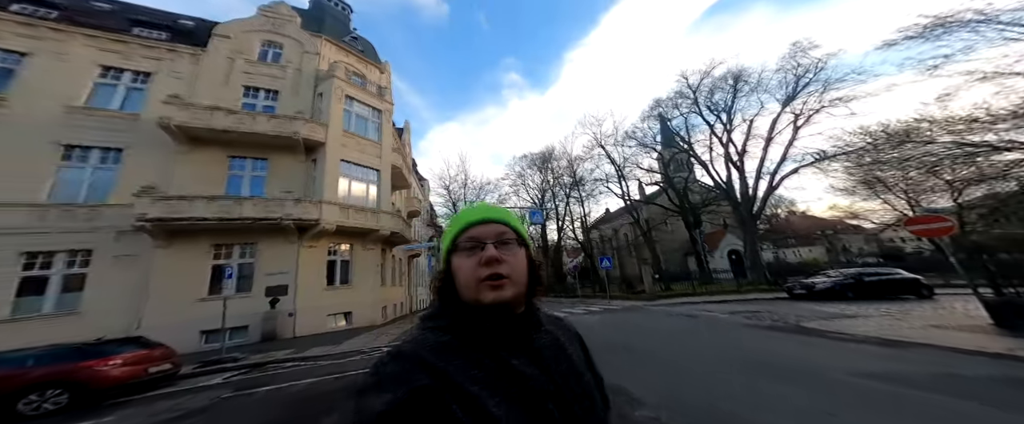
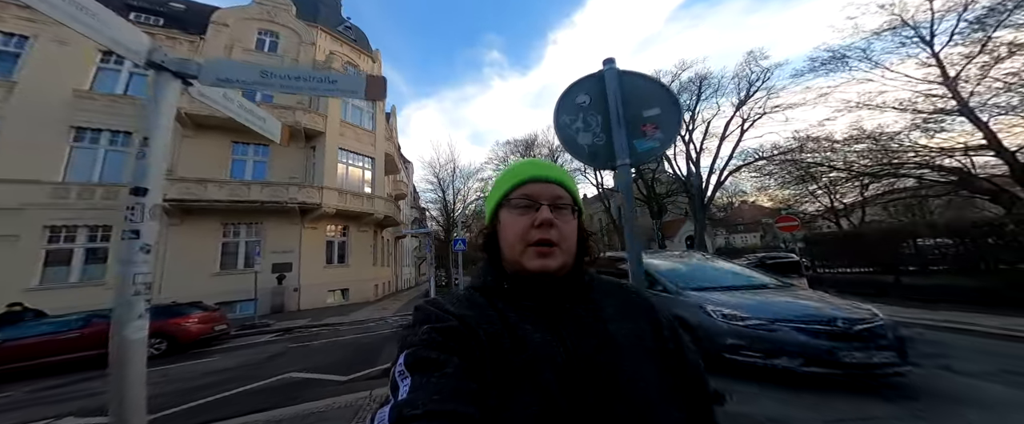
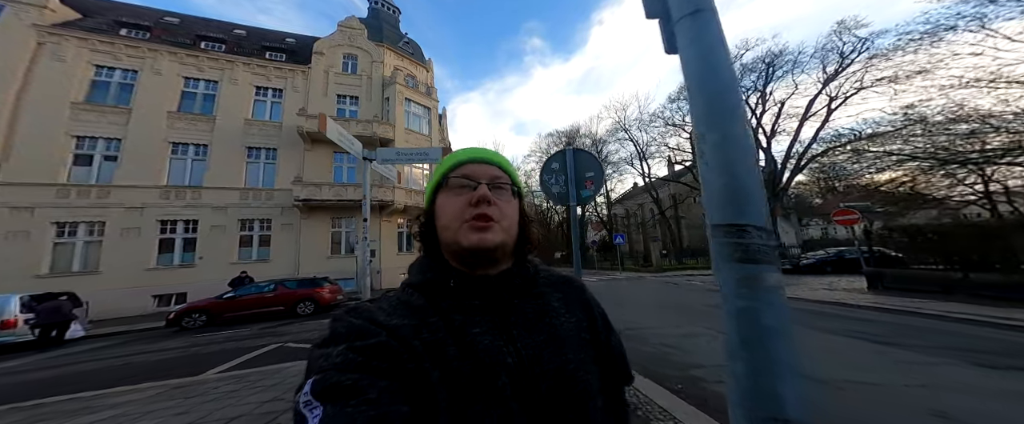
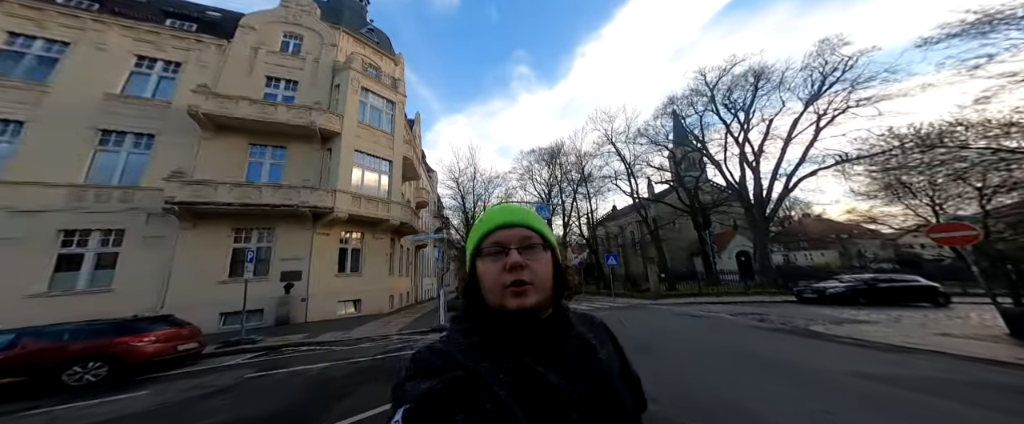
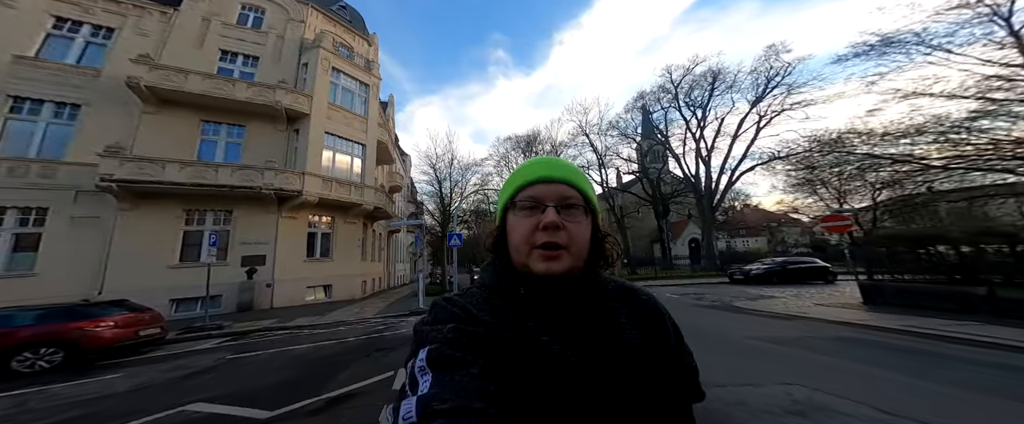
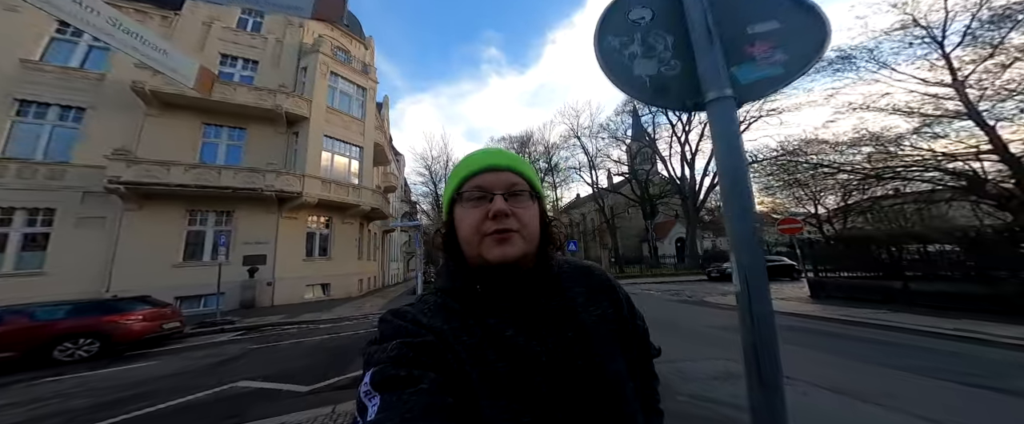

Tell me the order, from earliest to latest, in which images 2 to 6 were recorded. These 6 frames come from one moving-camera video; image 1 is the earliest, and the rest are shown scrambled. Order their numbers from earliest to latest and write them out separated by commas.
4, 5, 6, 2, 3
